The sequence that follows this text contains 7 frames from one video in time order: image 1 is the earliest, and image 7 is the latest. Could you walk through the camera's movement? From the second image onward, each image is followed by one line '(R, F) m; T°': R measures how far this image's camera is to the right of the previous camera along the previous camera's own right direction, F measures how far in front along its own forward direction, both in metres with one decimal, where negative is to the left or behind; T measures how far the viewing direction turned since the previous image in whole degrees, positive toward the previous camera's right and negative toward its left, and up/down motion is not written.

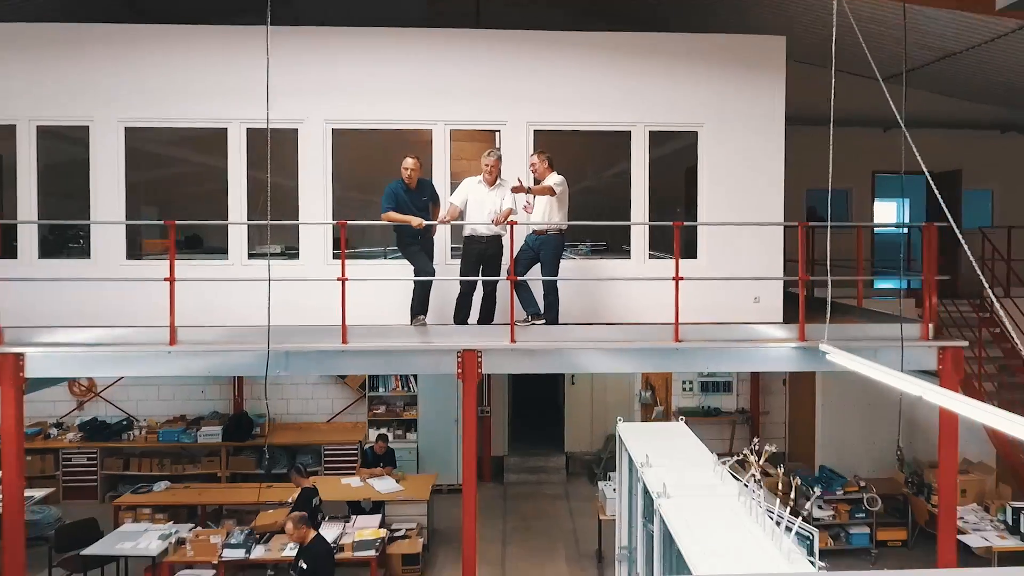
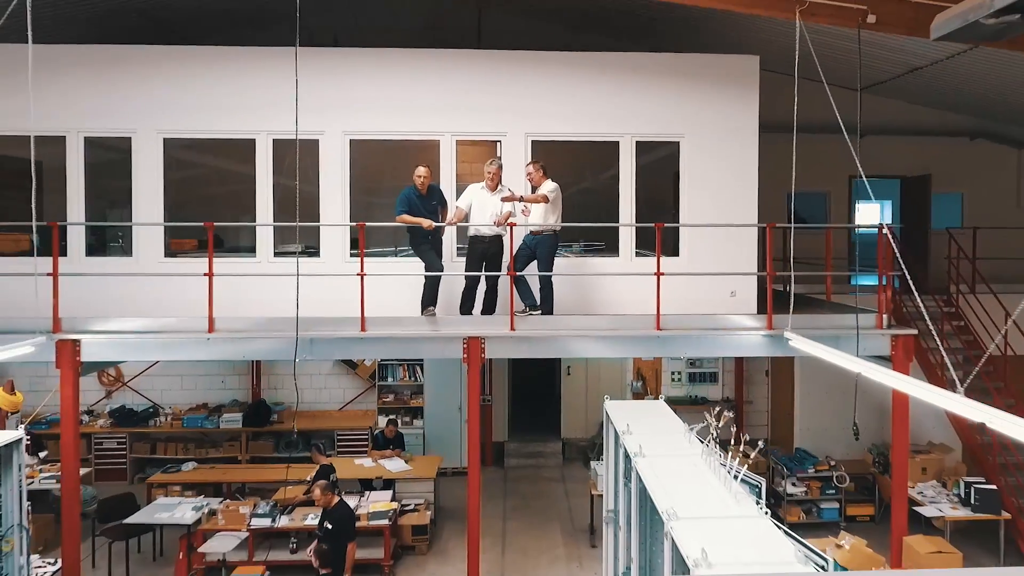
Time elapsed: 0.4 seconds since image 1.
(0.0, -0.8) m; 0°
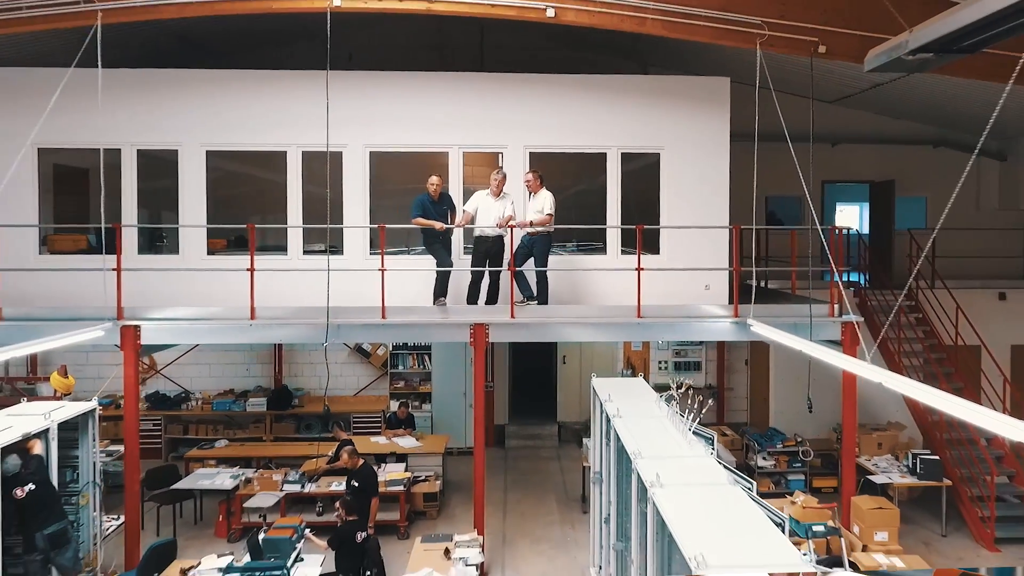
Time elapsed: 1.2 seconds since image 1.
(0.0, -1.1) m; 0°
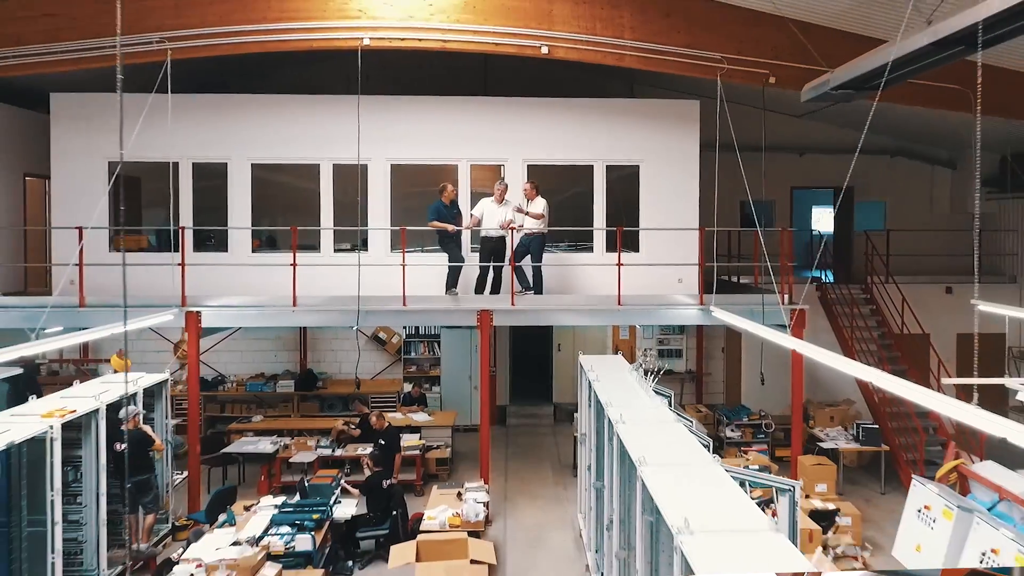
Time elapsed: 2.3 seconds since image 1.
(0.0, -1.5) m; 0°
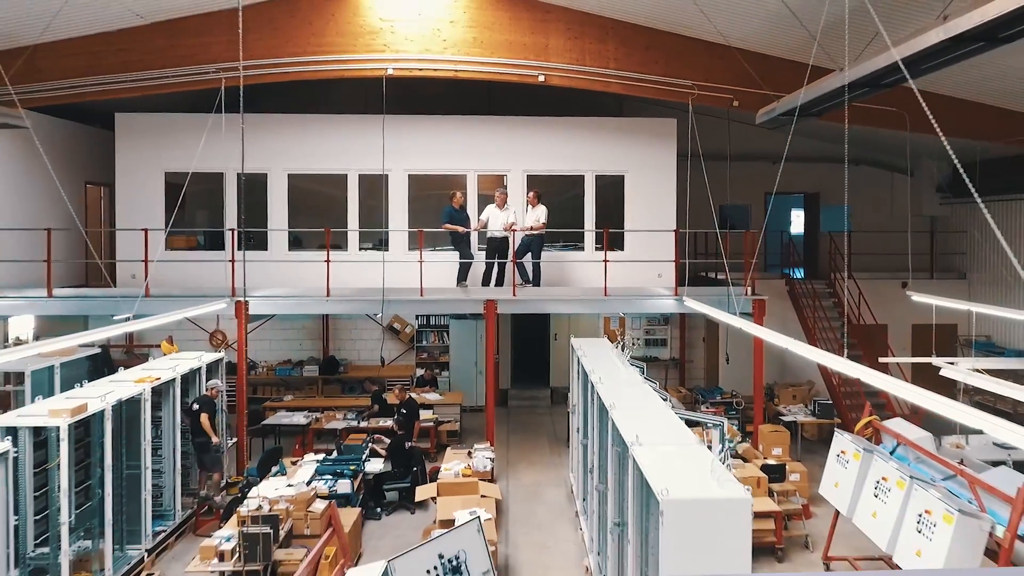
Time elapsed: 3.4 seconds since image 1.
(0.0, -1.6) m; 0°
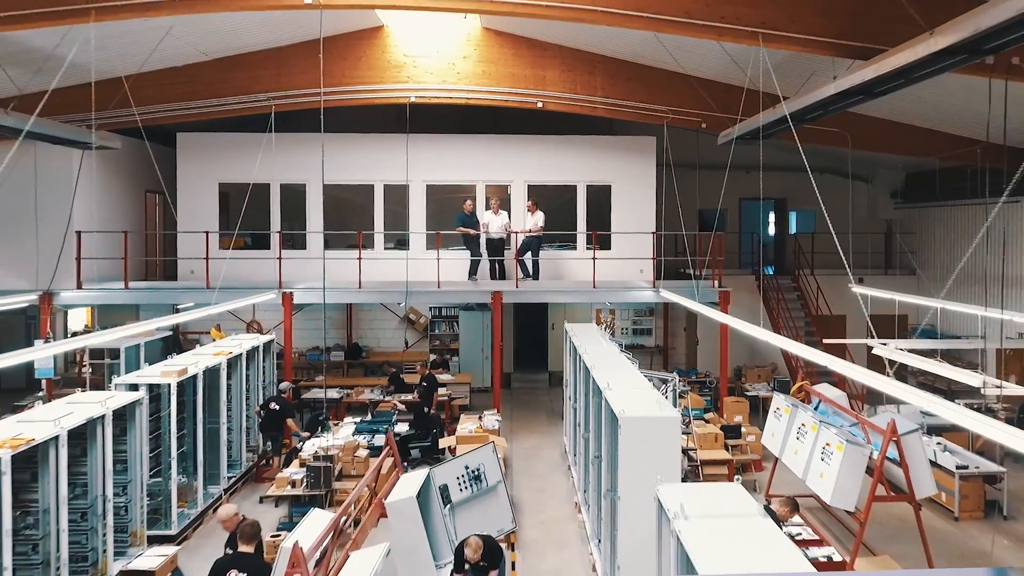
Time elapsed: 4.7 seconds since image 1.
(-0.1, -2.0) m; 0°
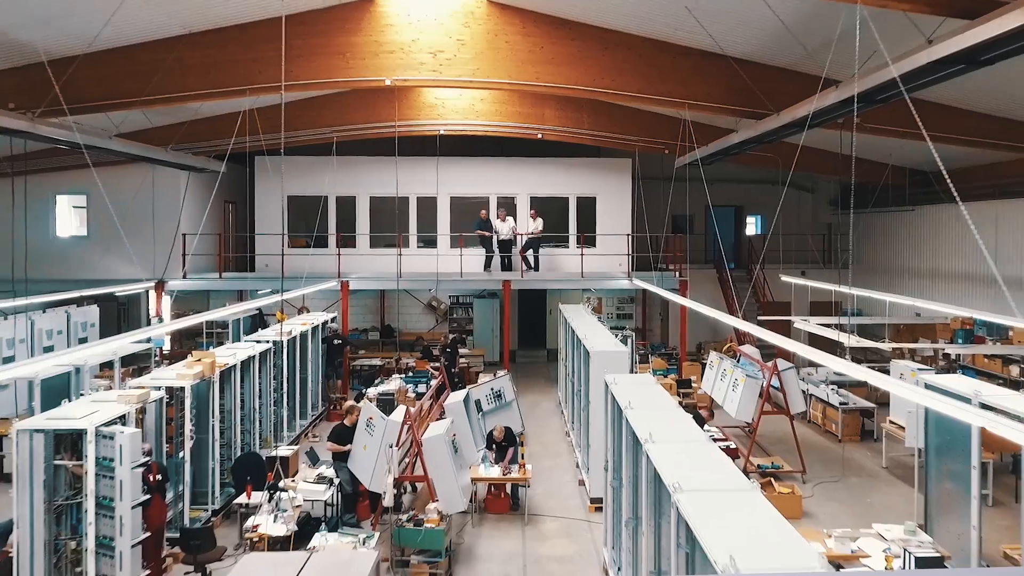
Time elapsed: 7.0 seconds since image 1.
(-0.2, -3.7) m; 0°
